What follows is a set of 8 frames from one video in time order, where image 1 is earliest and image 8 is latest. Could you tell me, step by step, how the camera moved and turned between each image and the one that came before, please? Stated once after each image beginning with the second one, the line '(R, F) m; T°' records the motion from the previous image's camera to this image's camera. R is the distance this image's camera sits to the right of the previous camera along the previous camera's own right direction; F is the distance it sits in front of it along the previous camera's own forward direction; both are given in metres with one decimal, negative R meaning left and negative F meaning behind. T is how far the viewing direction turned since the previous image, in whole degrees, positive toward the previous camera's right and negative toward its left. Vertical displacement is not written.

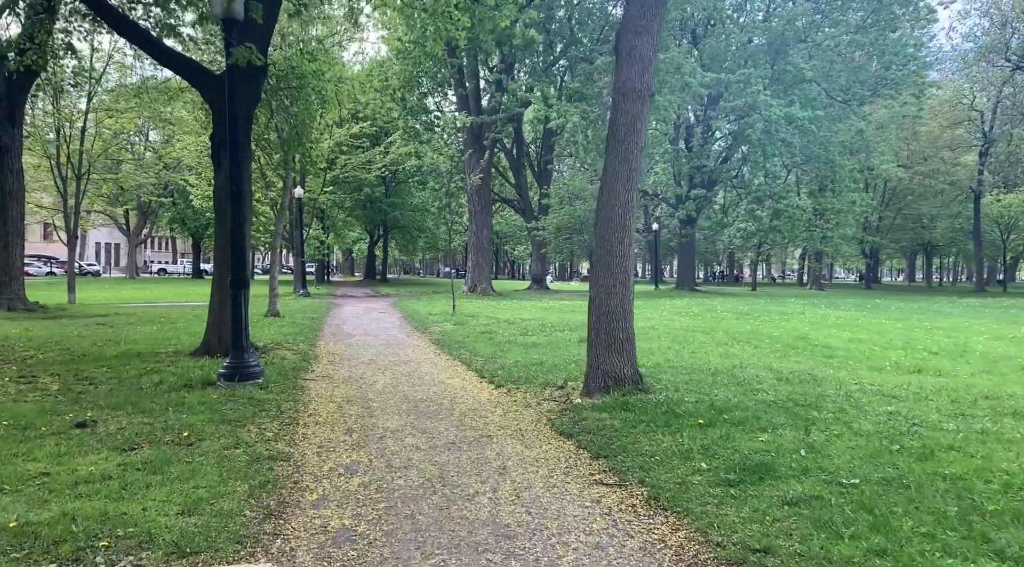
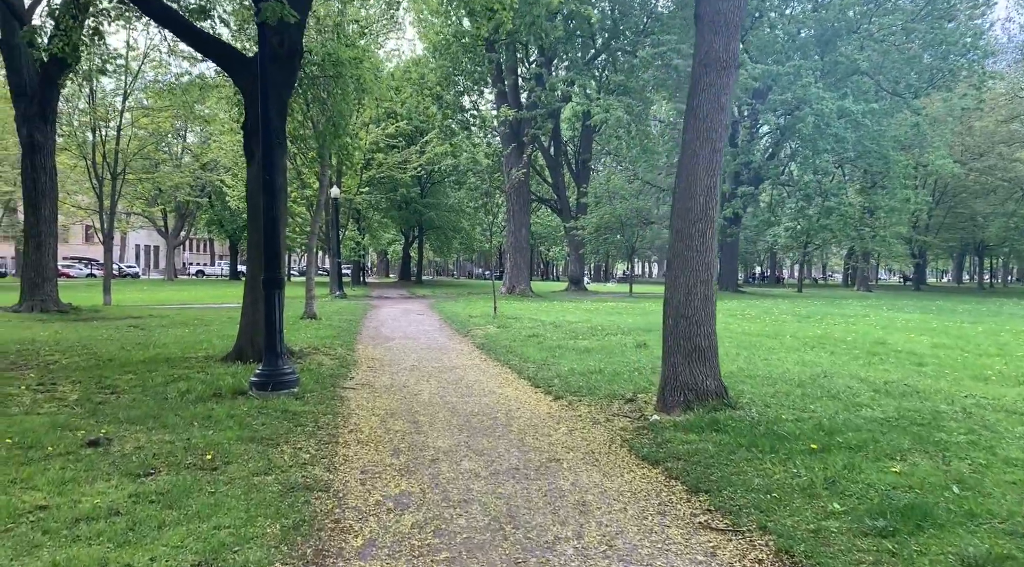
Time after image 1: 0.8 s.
(-0.3, +1.0) m; -3°
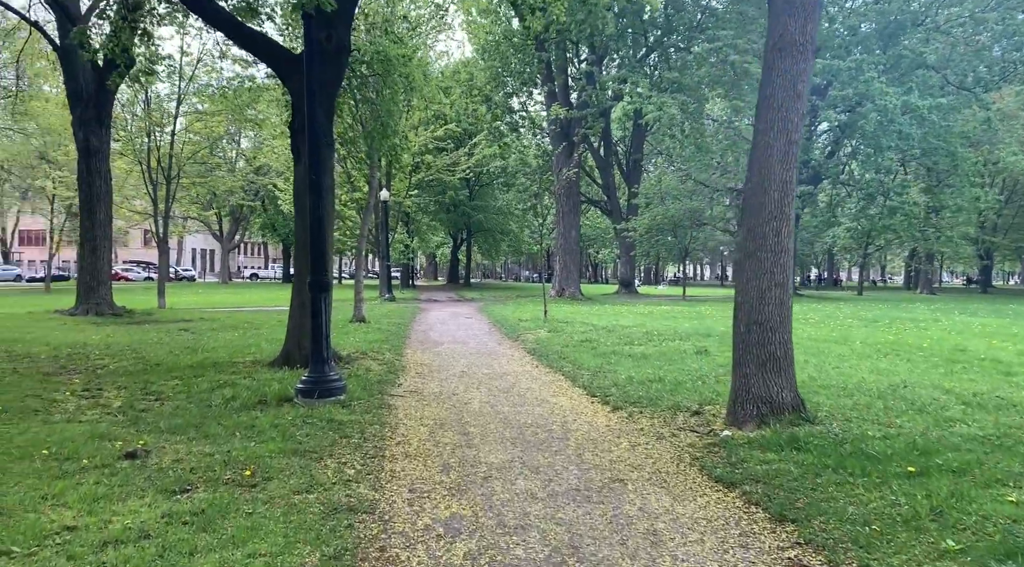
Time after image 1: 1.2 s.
(-0.1, +0.5) m; -4°
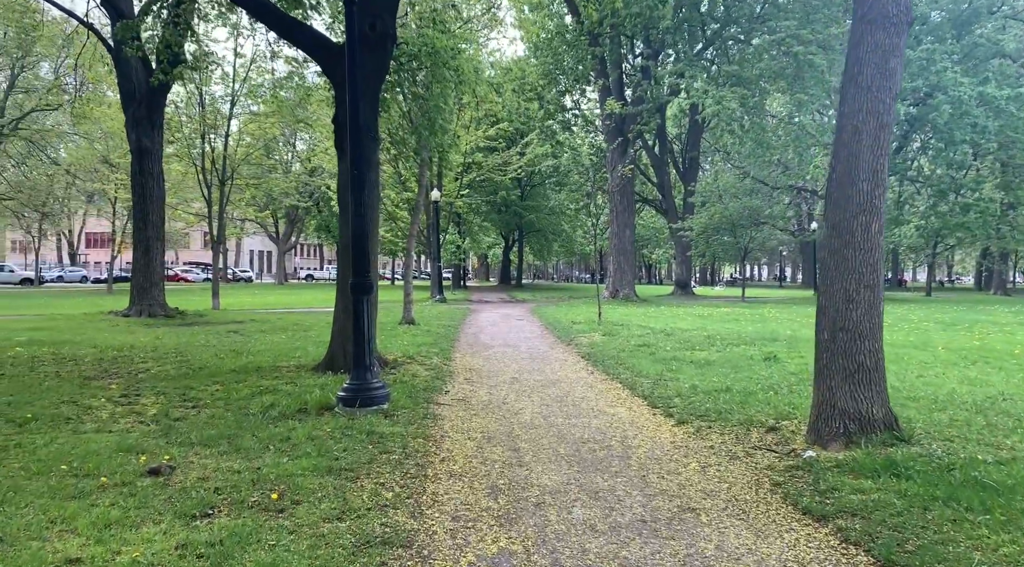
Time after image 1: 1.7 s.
(0.0, +0.6) m; -4°
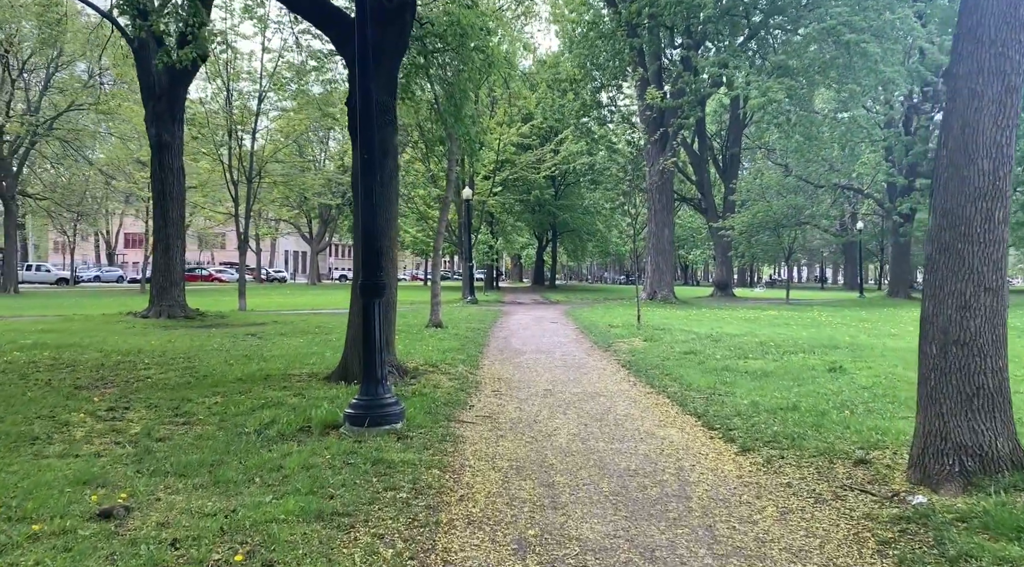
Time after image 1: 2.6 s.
(0.0, +1.0) m; -3°
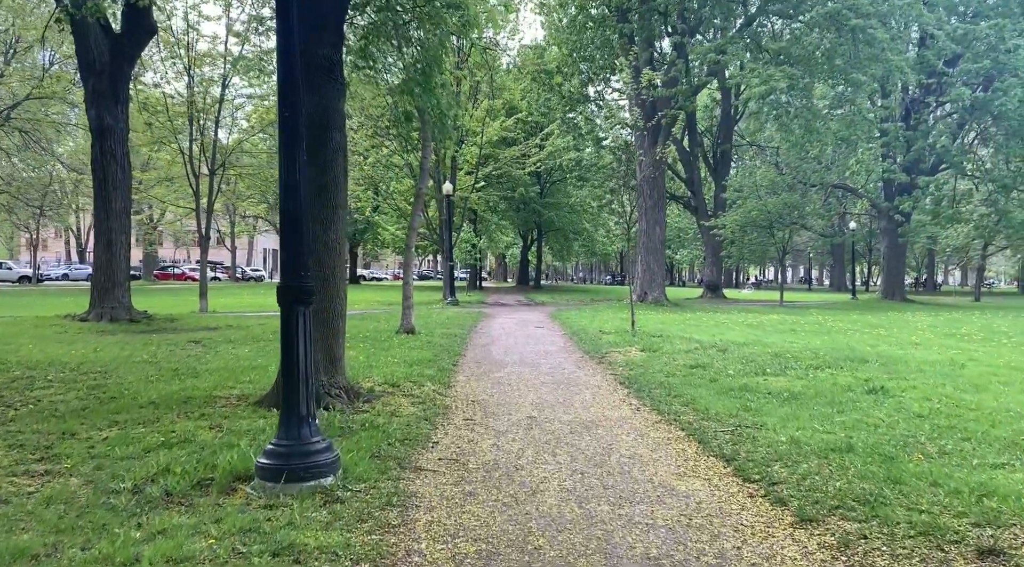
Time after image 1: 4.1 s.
(+0.1, +1.7) m; +1°
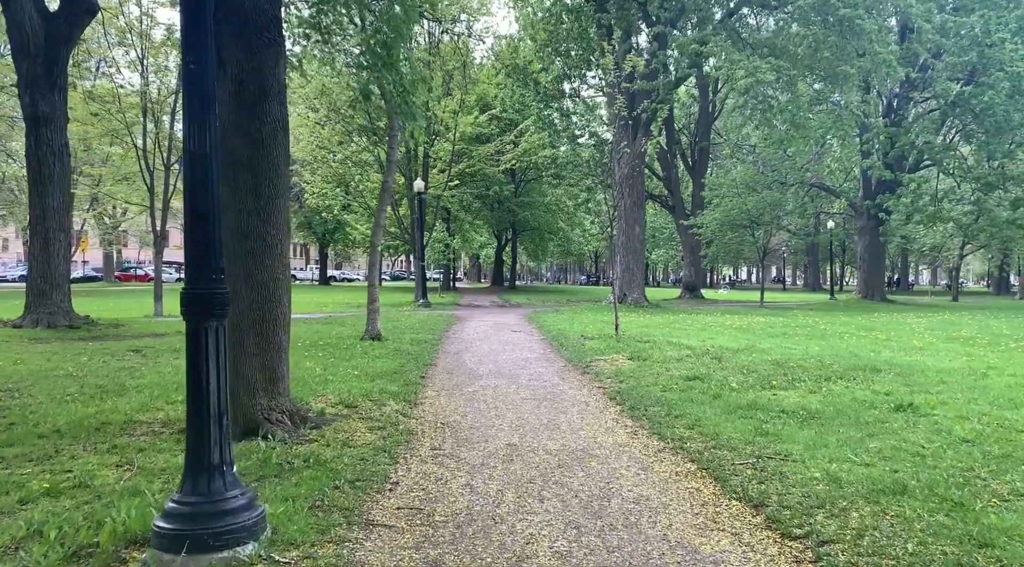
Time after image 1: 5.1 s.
(0.0, +1.1) m; +2°
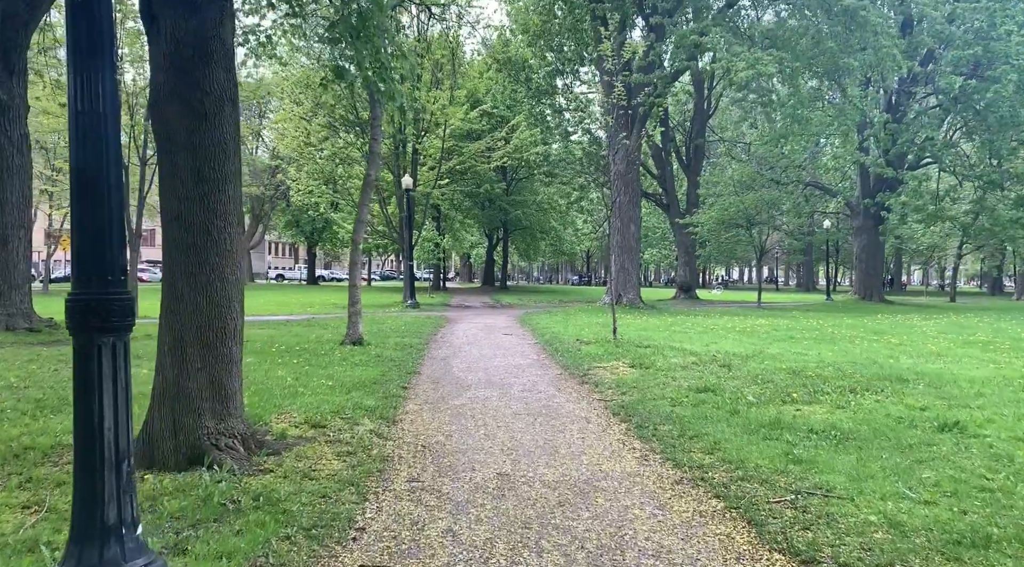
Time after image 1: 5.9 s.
(0.0, +0.9) m; +1°
